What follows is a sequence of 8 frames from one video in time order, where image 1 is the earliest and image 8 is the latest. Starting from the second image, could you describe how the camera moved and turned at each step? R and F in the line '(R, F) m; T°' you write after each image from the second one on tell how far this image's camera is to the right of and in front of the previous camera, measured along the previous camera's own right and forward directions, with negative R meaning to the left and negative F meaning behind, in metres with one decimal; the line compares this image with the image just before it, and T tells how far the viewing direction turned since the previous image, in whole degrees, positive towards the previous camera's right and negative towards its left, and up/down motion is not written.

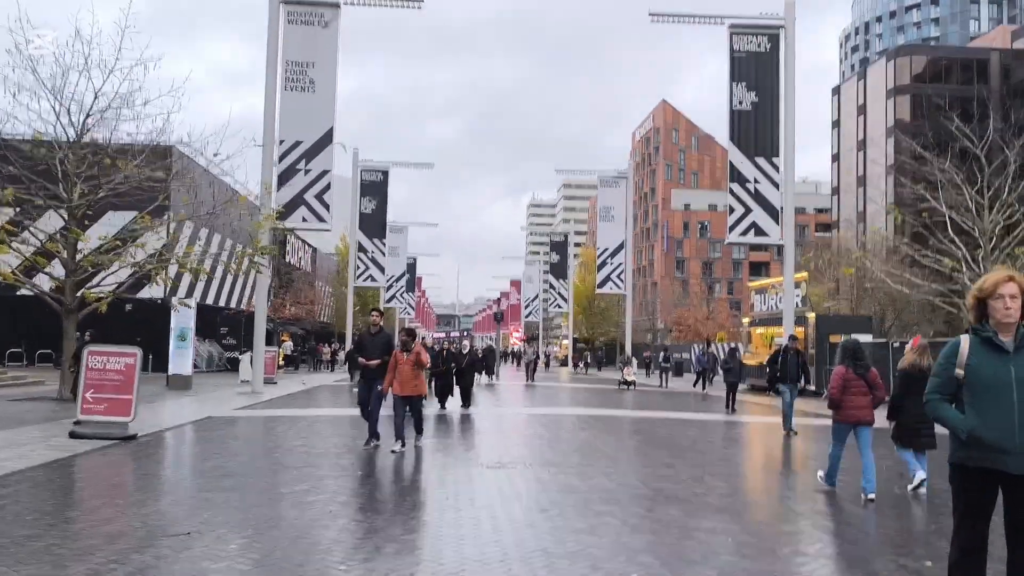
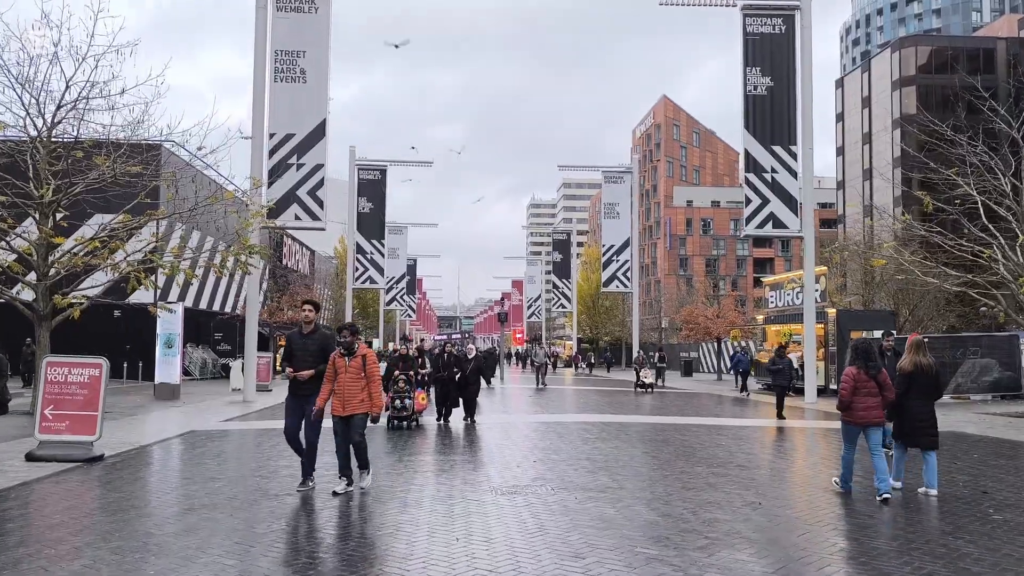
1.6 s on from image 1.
(-0.1, +1.3) m; 0°
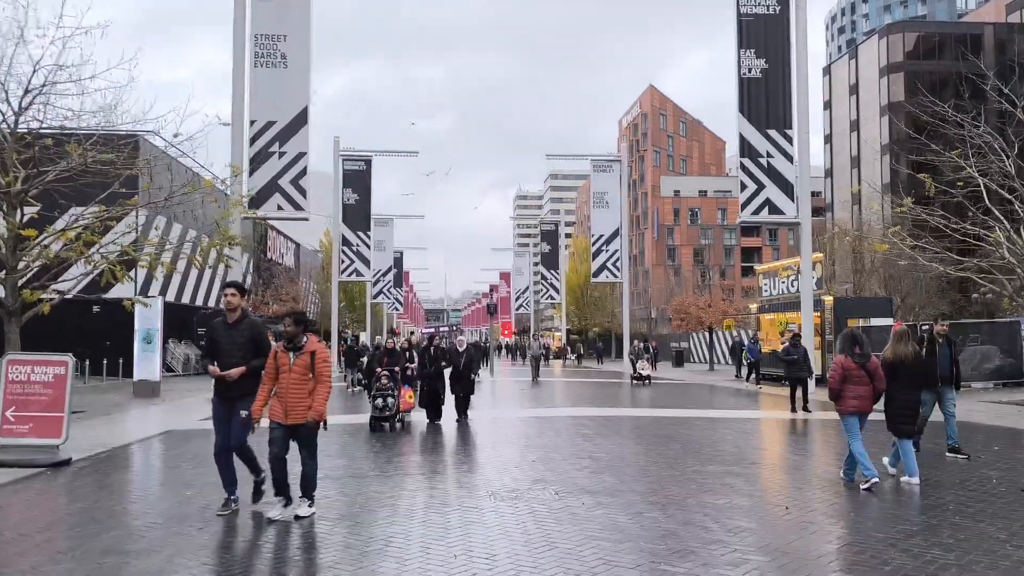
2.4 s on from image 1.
(-0.1, +0.7) m; +1°
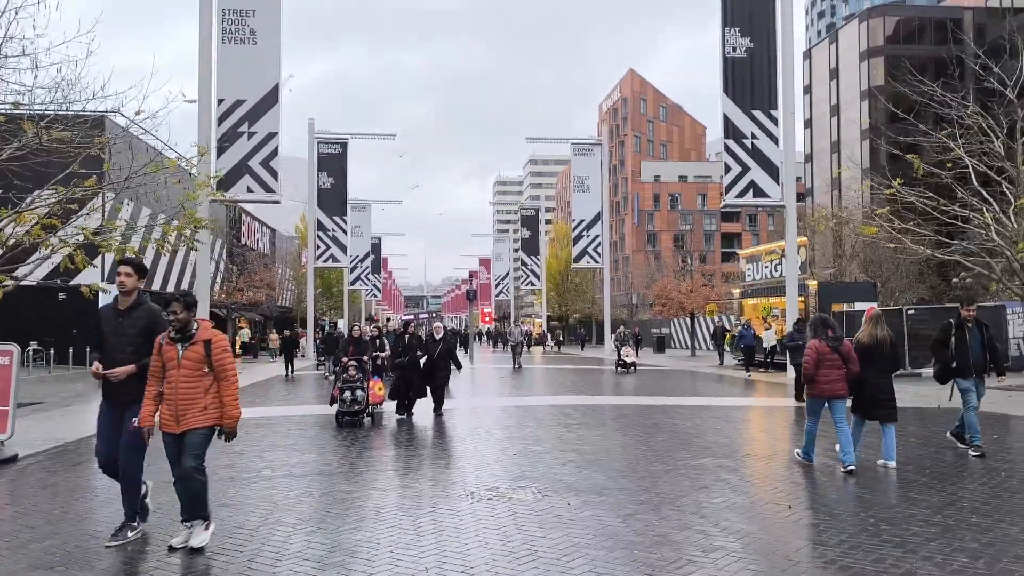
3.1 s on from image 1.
(0.0, +0.6) m; +1°
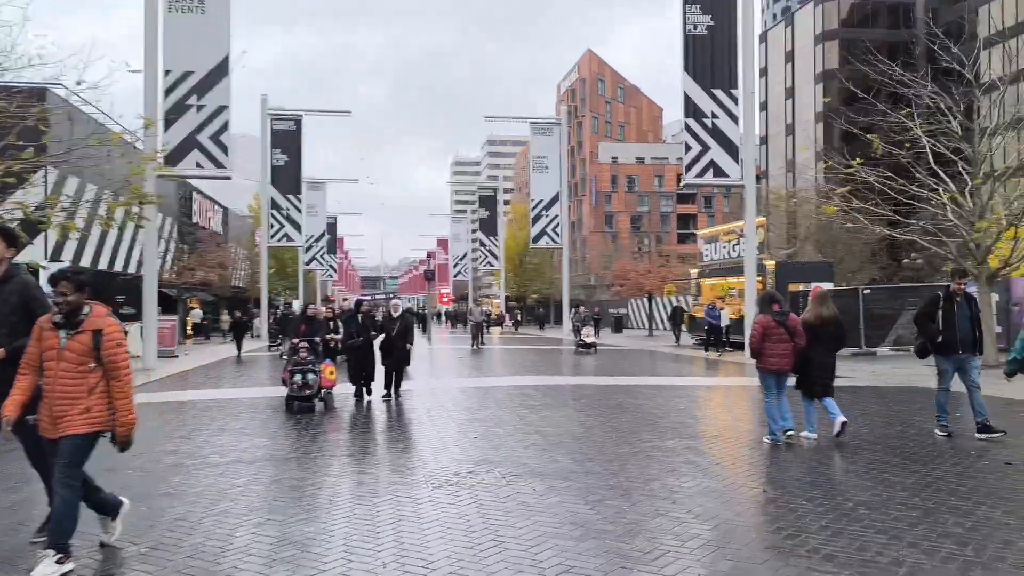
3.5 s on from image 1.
(0.0, +0.3) m; +3°
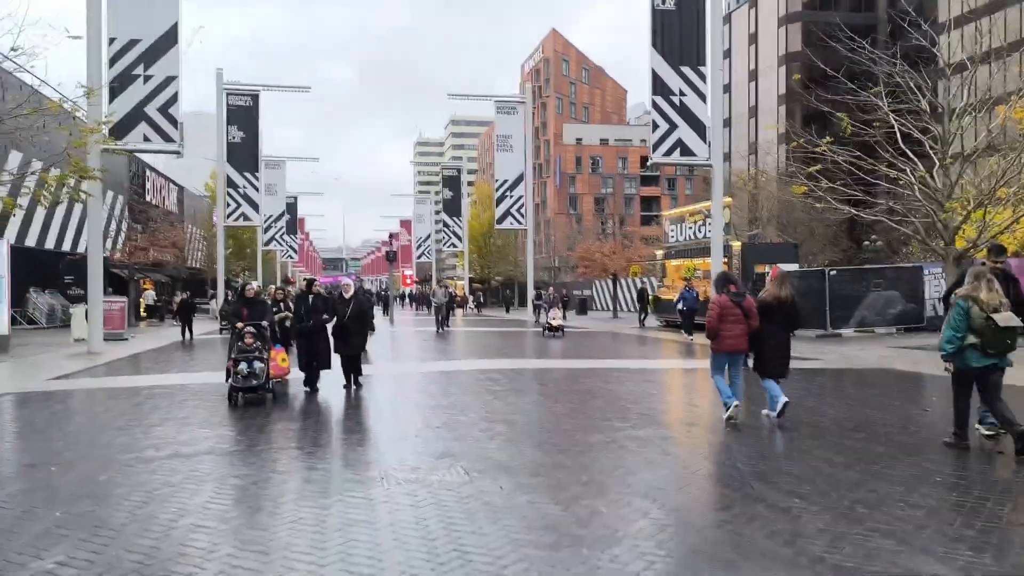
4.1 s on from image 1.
(0.0, +0.6) m; +3°
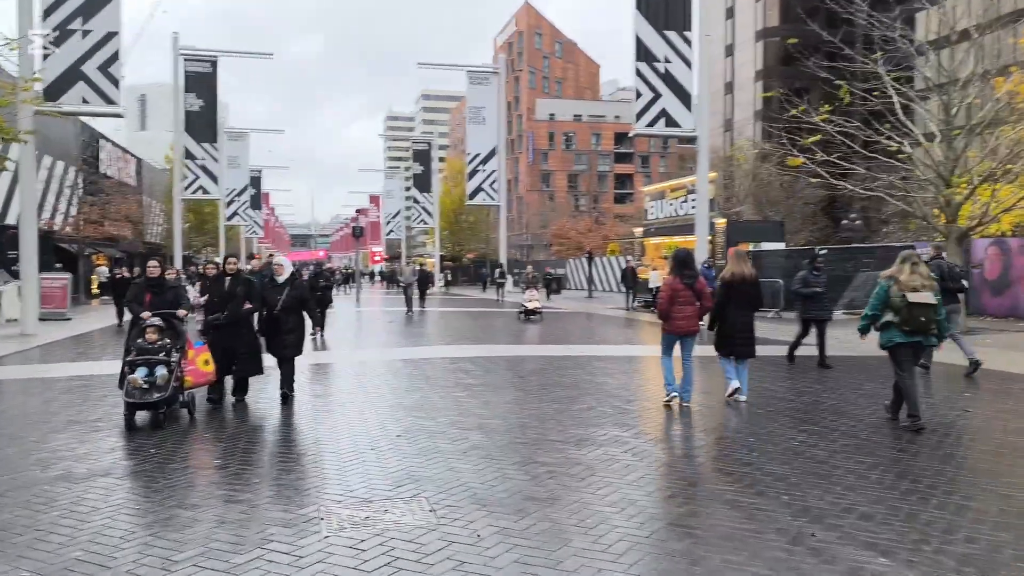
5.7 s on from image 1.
(-0.1, +1.3) m; +2°
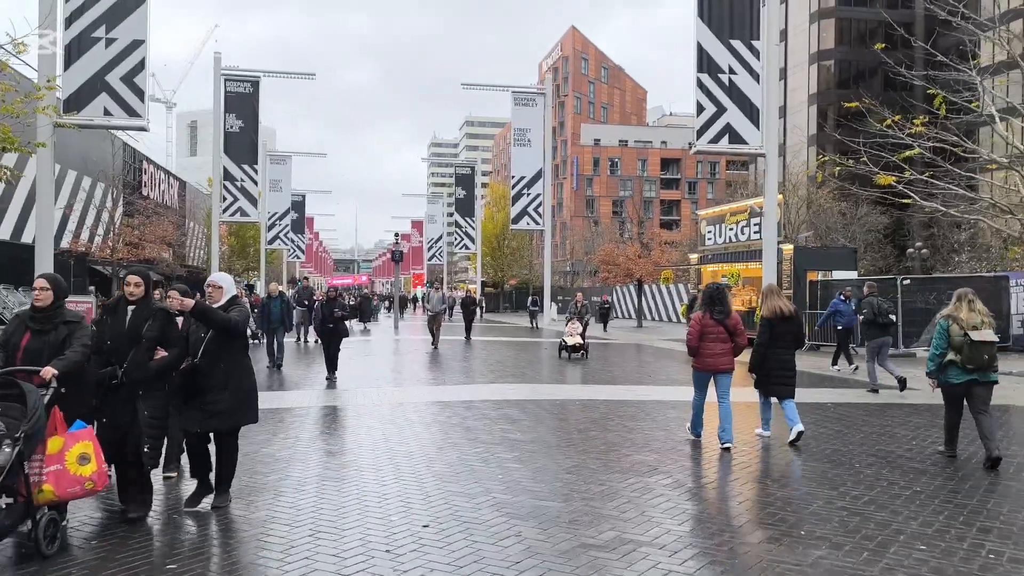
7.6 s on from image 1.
(-0.2, +1.6) m; -3°
